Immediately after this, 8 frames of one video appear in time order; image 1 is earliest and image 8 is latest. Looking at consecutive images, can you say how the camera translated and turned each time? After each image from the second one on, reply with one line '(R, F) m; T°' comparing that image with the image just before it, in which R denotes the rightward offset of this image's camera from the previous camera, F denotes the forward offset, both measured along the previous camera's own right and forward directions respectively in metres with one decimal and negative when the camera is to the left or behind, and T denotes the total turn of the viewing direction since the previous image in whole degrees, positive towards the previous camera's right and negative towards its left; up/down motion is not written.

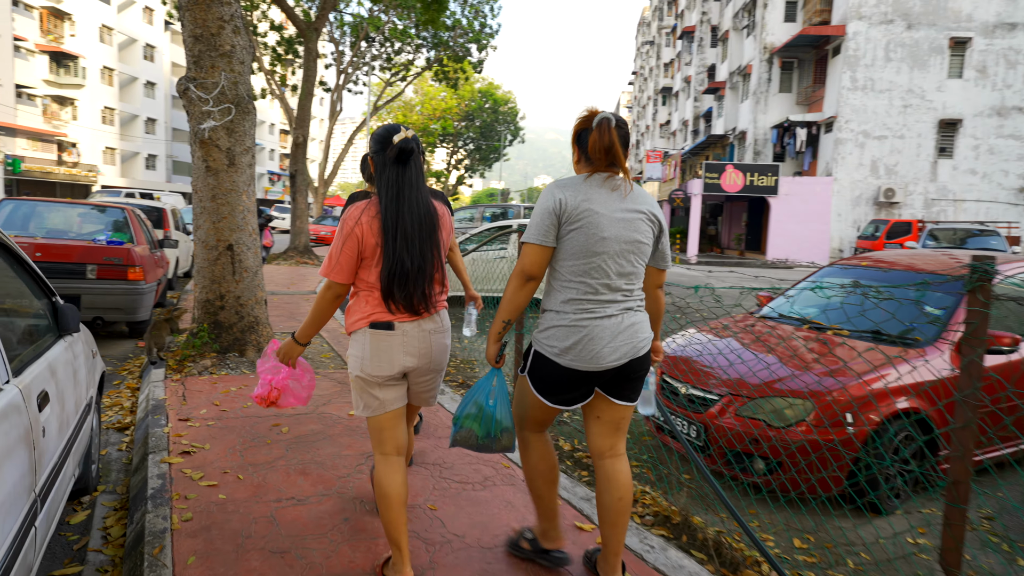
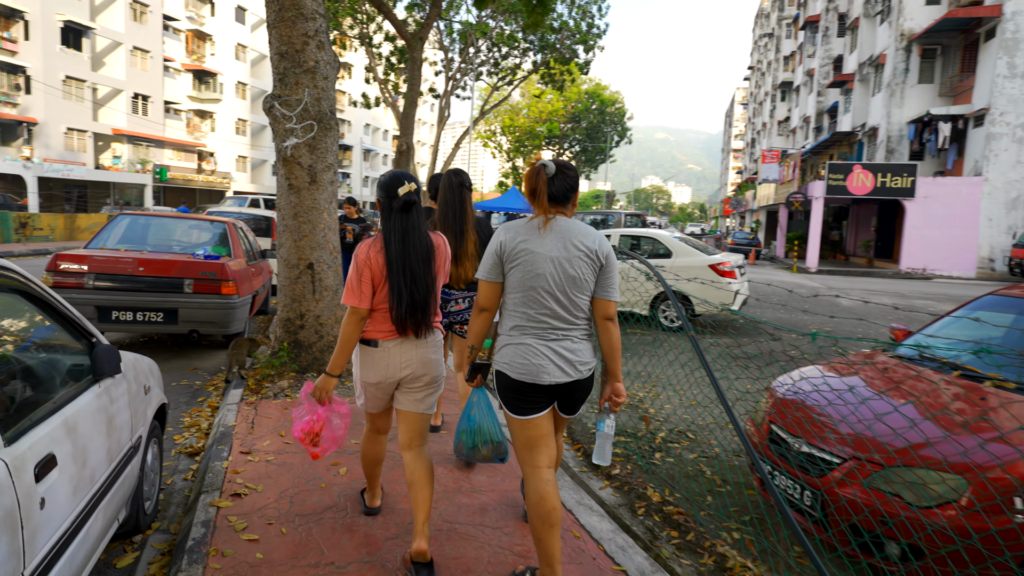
(+0.1, +0.4) m; -10°
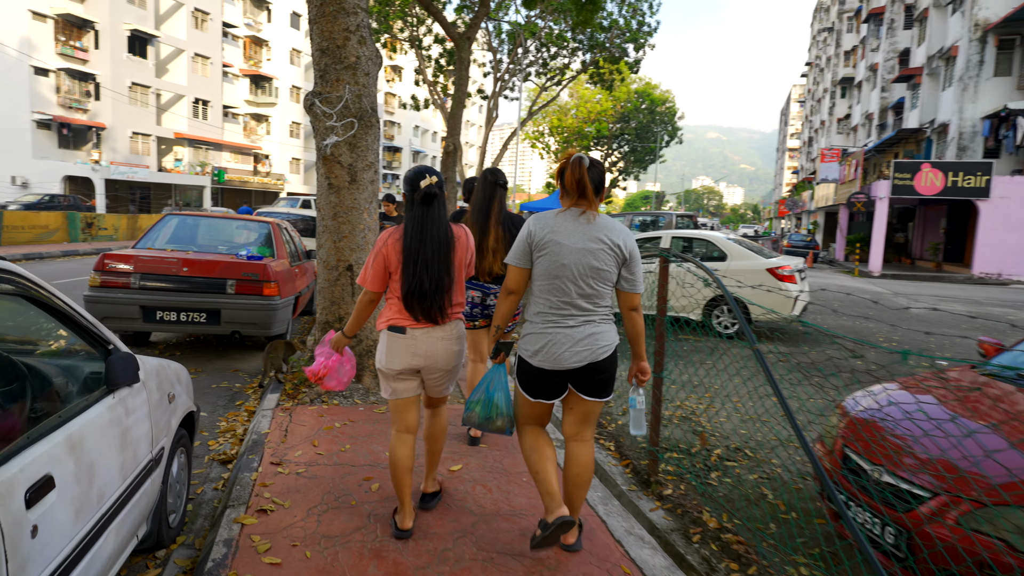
(0.0, +0.2) m; -4°
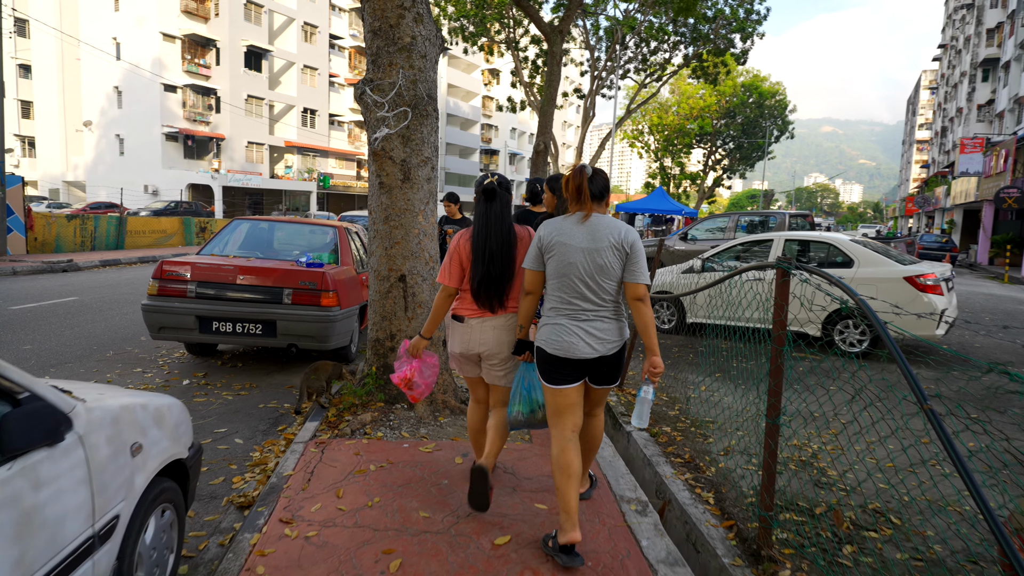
(+0.1, +0.8) m; -9°
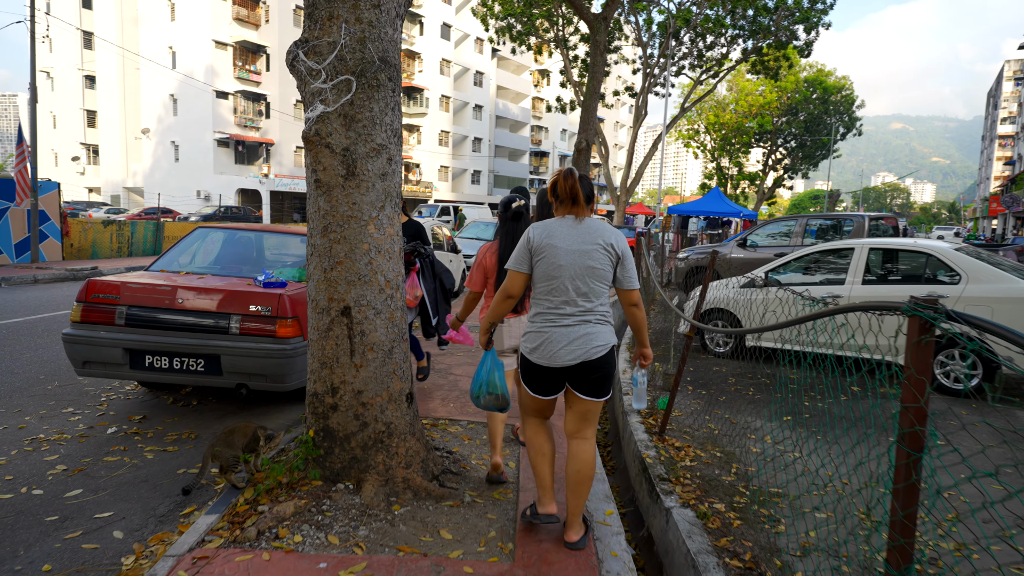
(+0.3, +1.2) m; -5°
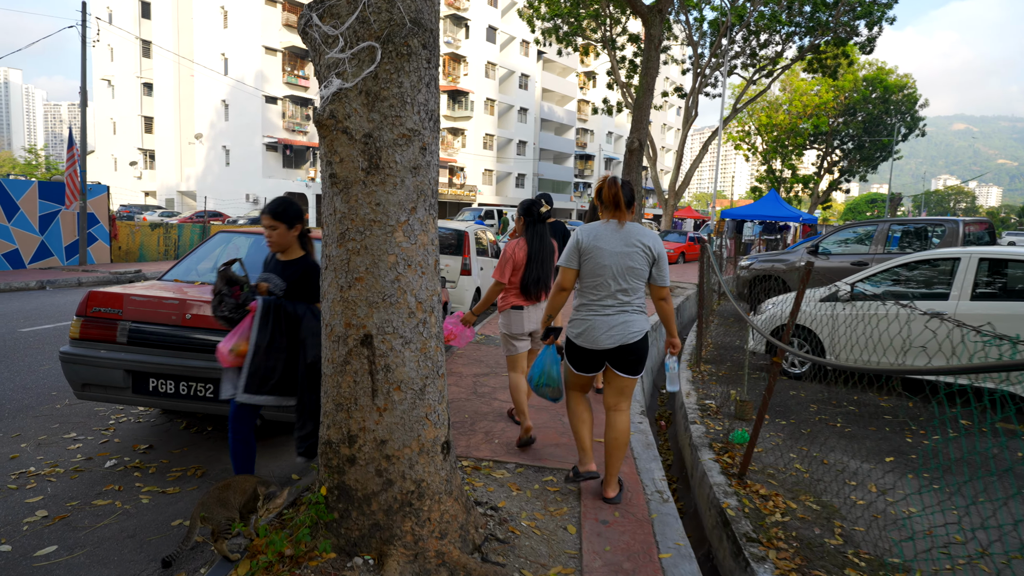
(-0.1, +0.7) m; -4°
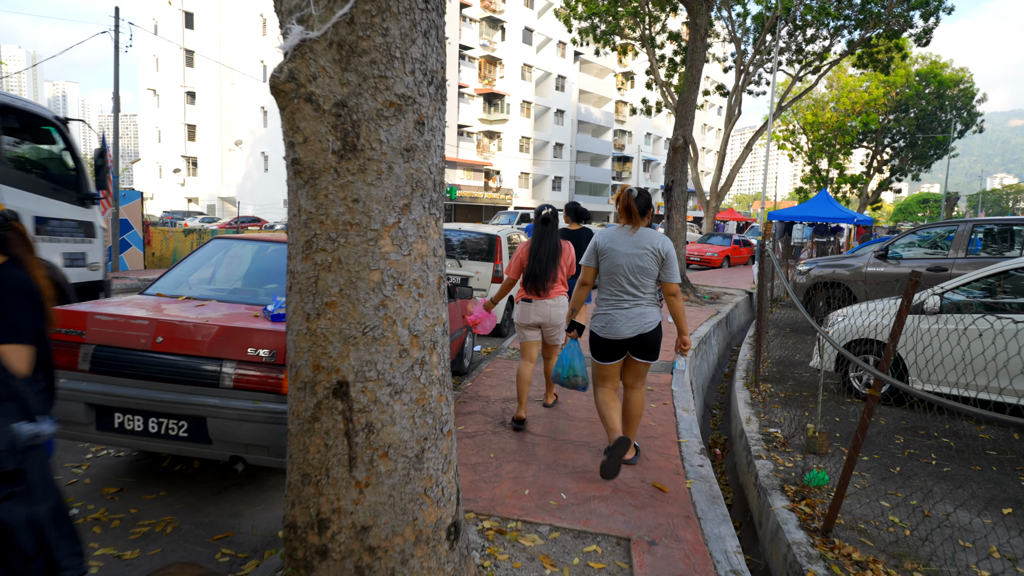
(0.0, +0.7) m; -3°
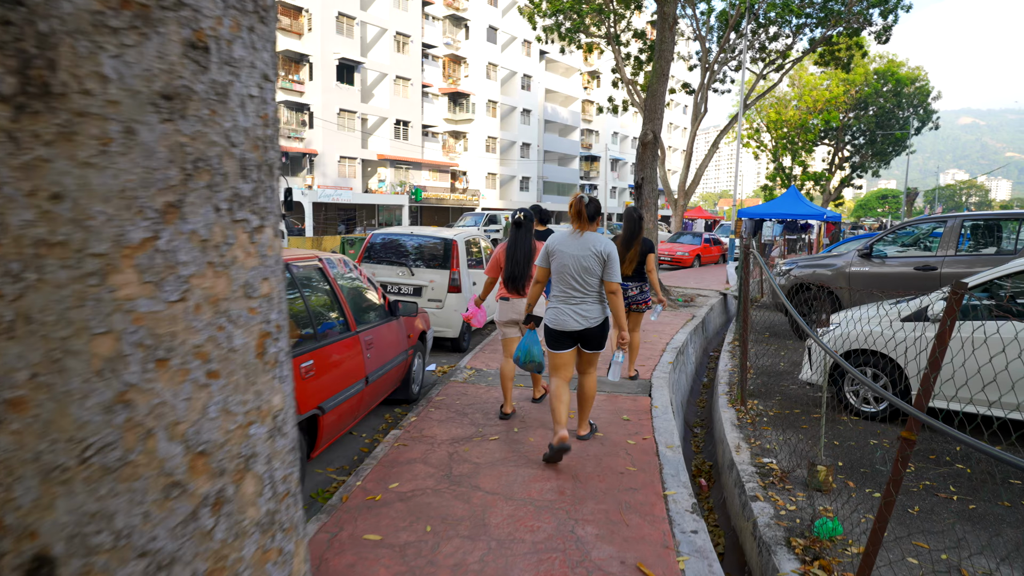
(+0.2, +0.8) m; +3°
